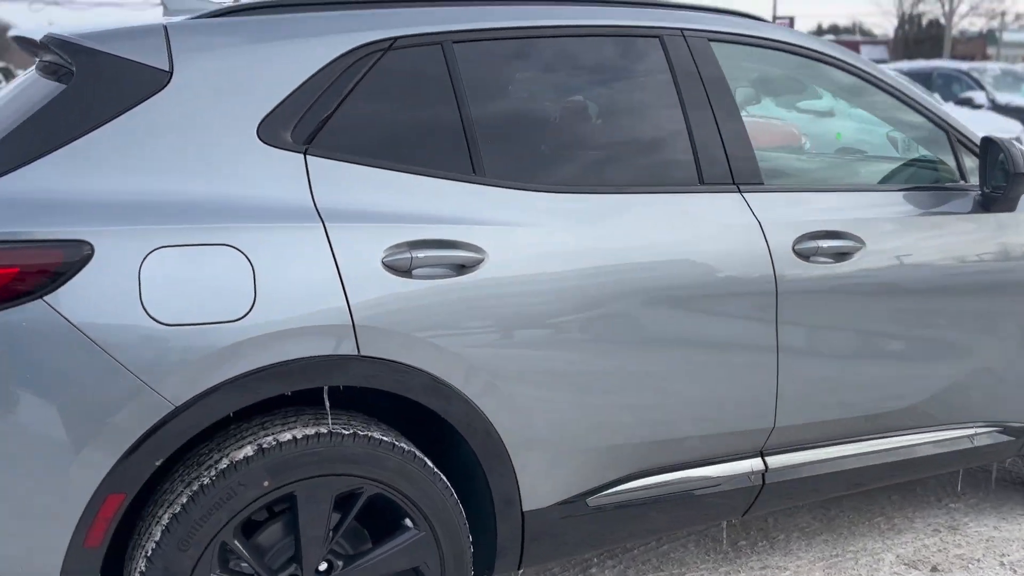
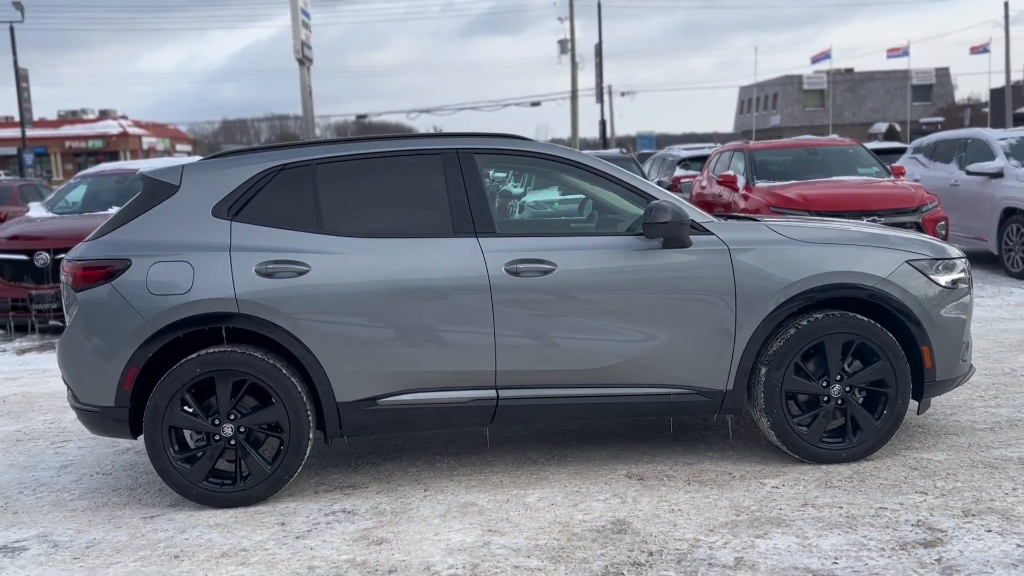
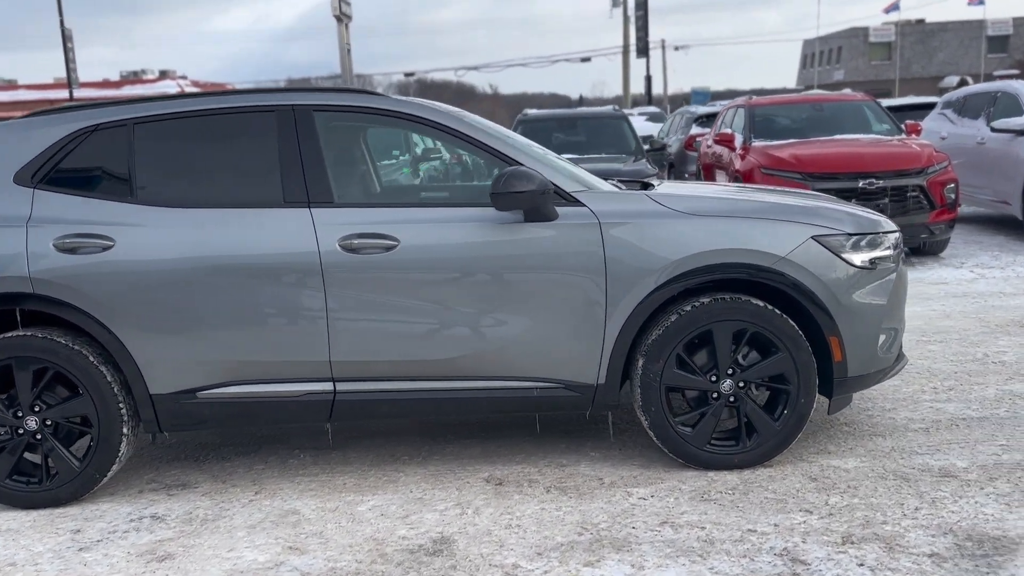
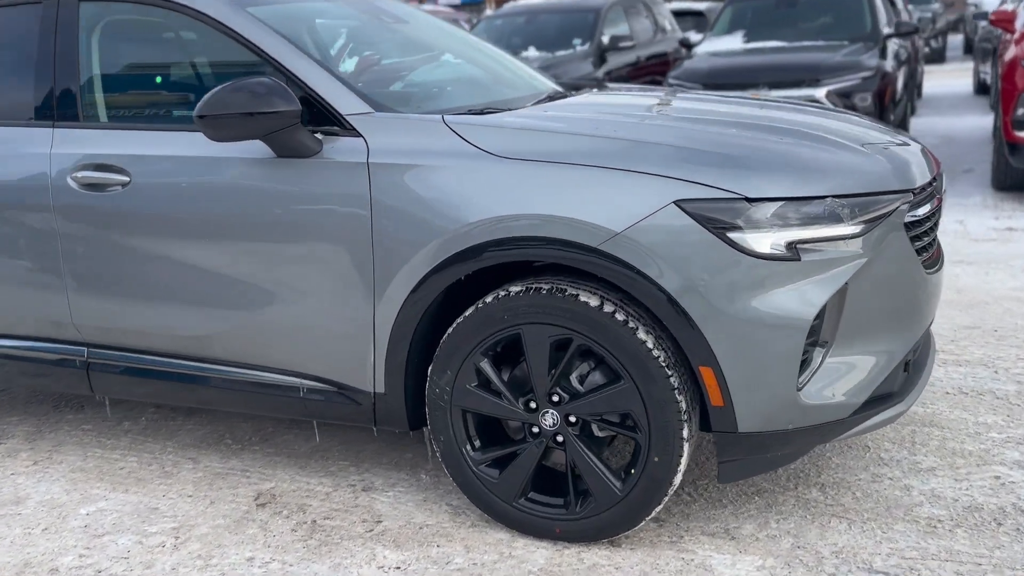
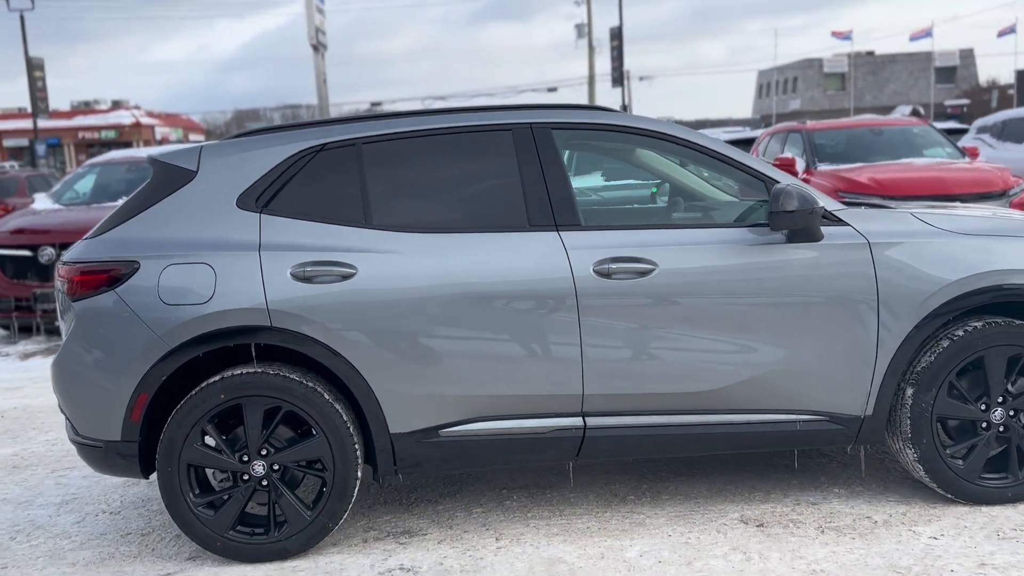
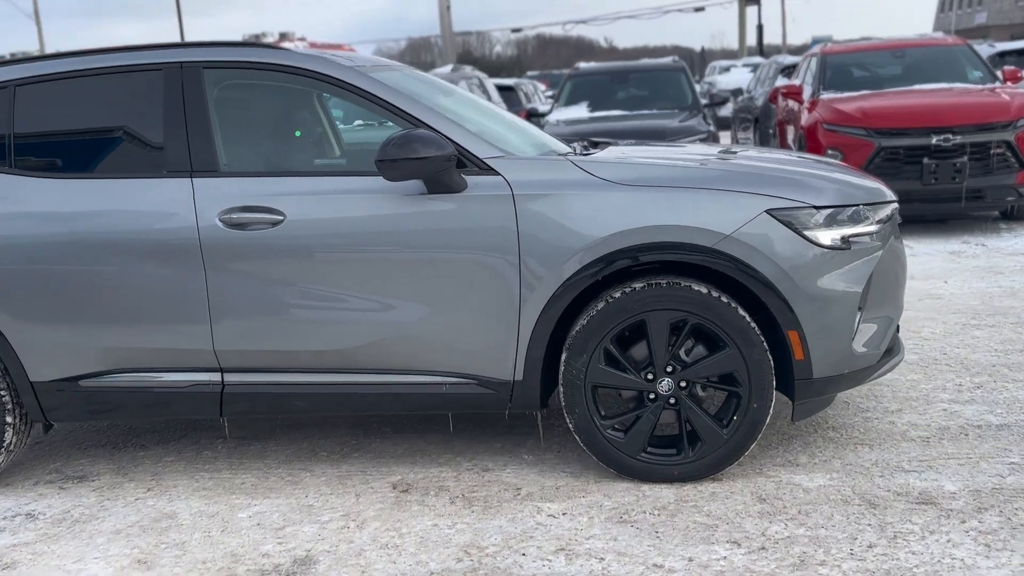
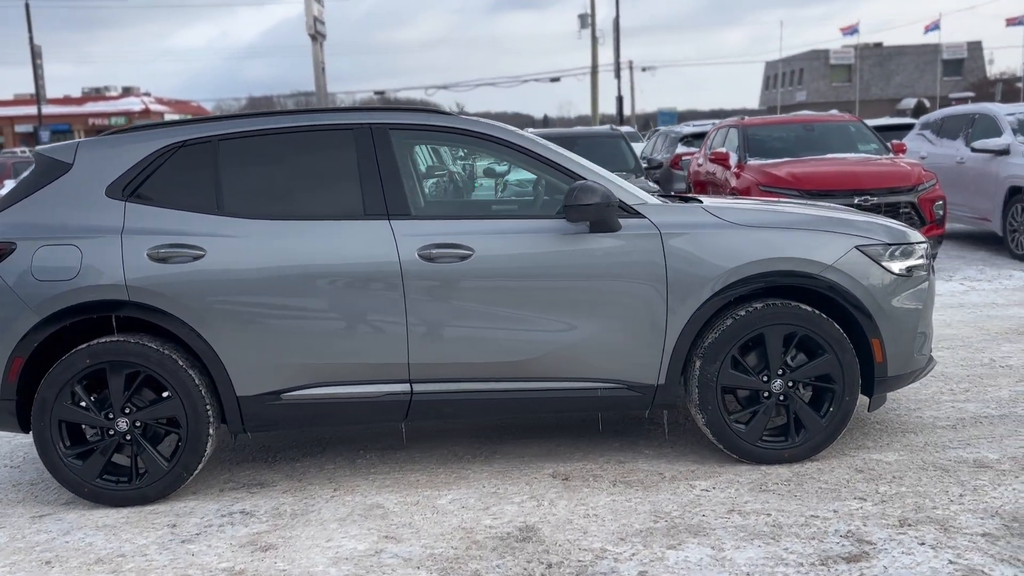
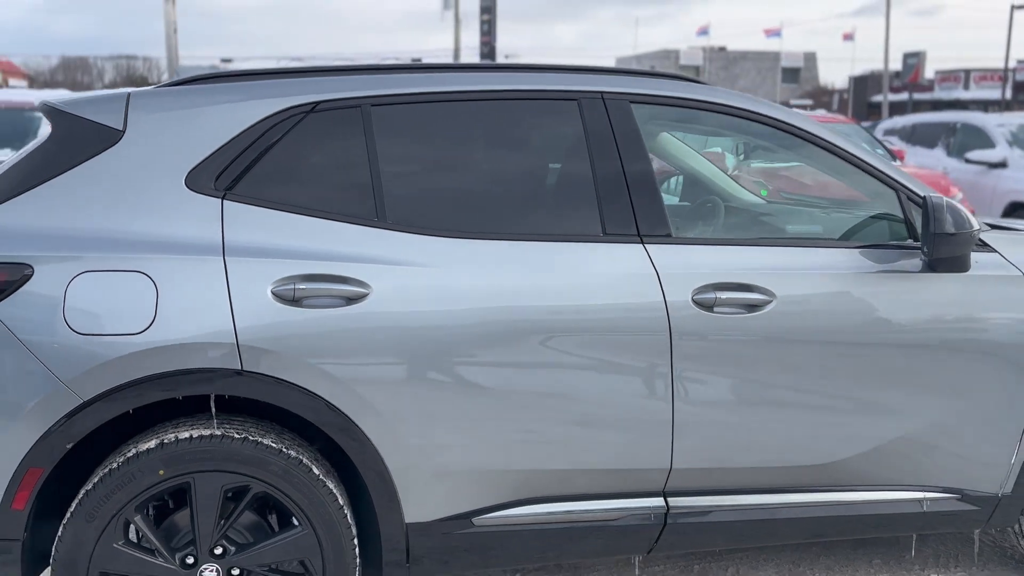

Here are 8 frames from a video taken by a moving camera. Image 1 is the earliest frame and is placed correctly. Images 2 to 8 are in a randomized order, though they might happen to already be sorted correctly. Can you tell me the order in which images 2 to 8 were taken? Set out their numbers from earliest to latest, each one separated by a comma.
8, 5, 2, 7, 3, 6, 4
